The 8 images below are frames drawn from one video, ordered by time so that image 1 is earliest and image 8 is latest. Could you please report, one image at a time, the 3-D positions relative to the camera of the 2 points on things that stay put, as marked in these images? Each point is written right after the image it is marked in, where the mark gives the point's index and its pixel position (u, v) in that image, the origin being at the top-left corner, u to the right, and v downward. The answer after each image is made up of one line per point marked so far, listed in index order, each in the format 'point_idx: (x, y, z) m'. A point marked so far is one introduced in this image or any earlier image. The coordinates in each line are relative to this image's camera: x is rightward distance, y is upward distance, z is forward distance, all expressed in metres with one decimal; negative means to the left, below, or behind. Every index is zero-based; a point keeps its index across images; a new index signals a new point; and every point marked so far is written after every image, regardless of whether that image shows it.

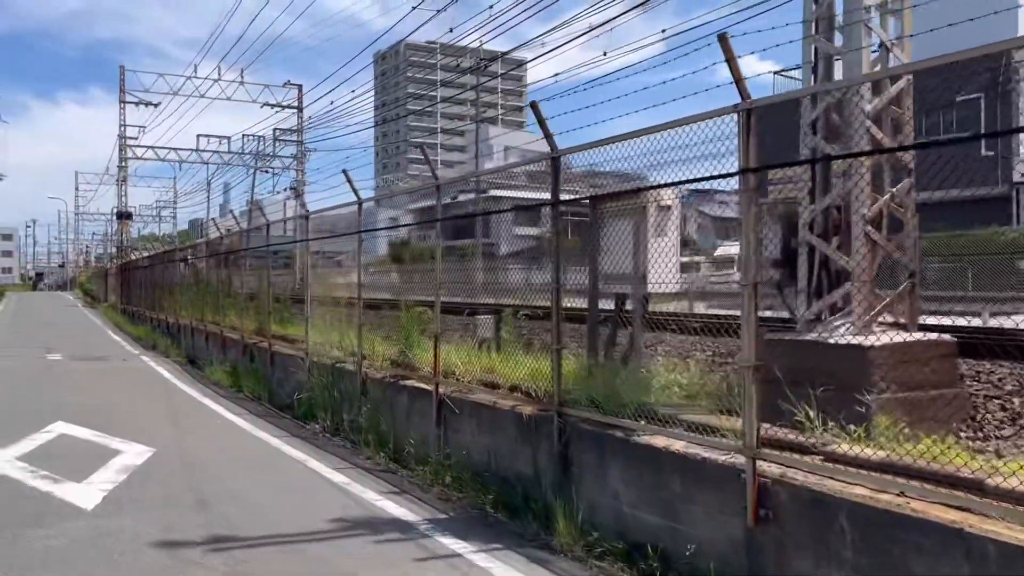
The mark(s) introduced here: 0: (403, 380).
0: (-1.2, -1.0, +9.2) m
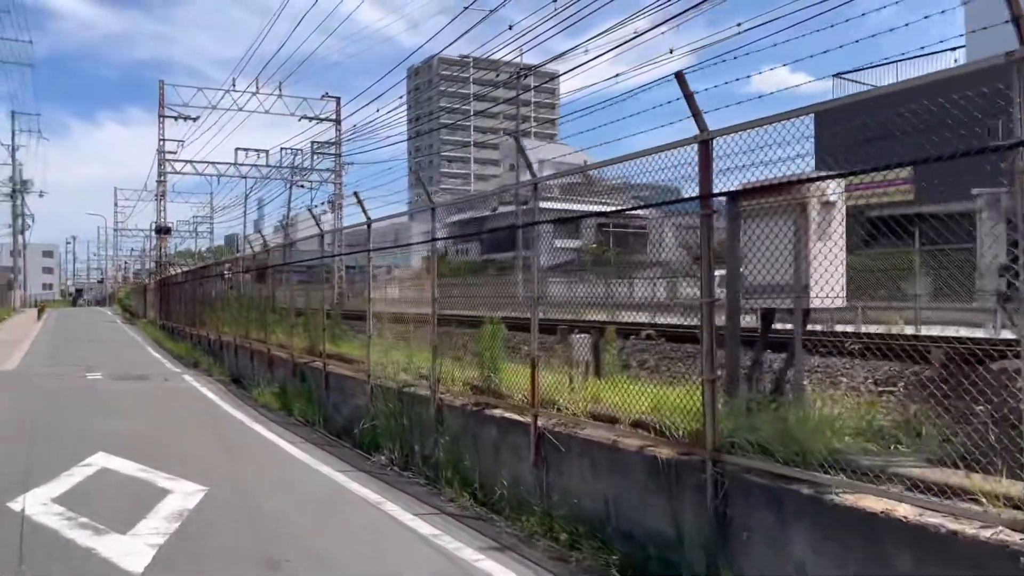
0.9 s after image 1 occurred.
0: (-0.2, -1.2, +8.0) m
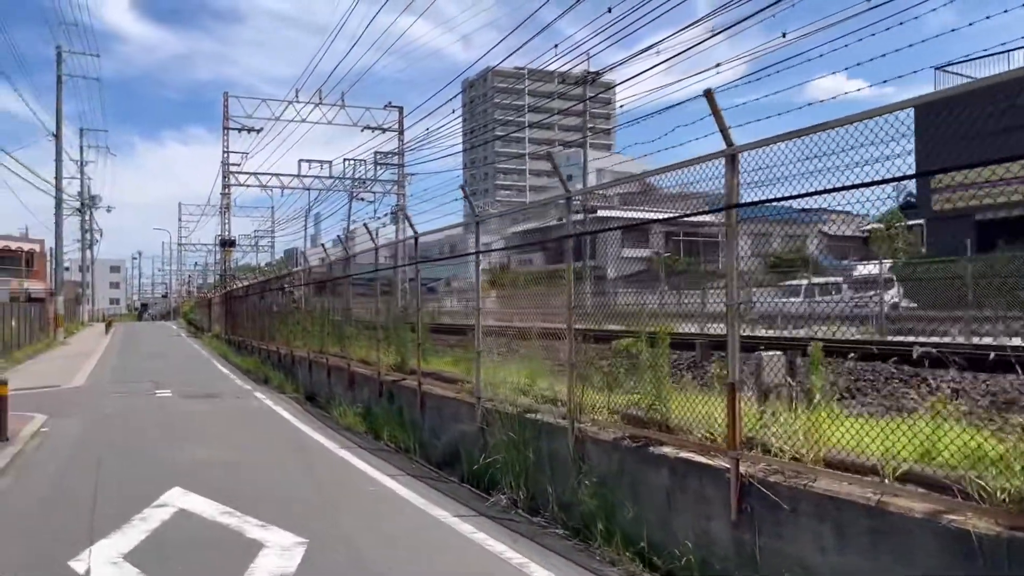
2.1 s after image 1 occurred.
0: (+1.1, -1.2, +6.3) m
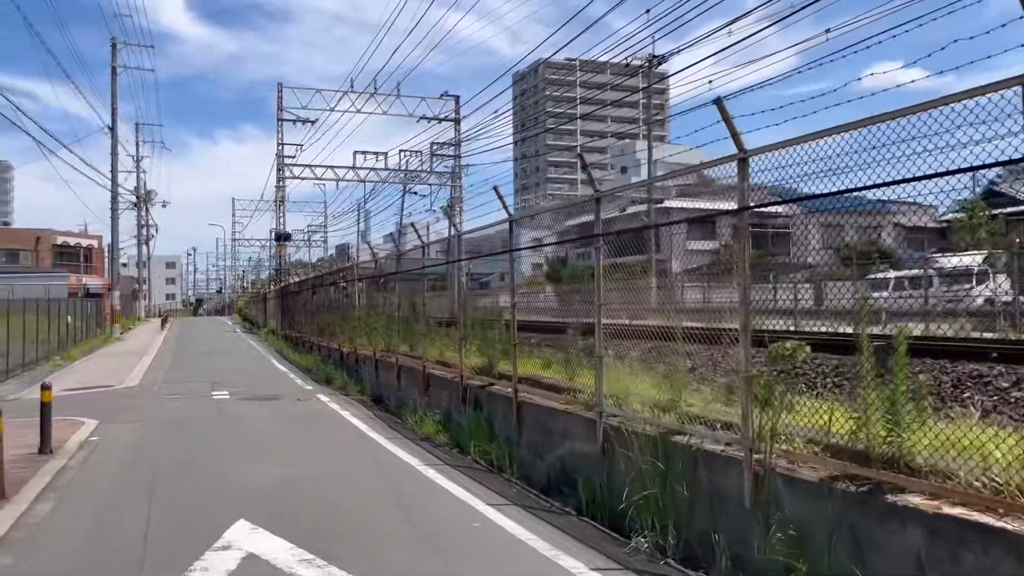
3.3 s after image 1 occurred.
0: (+2.2, -1.1, +4.6) m
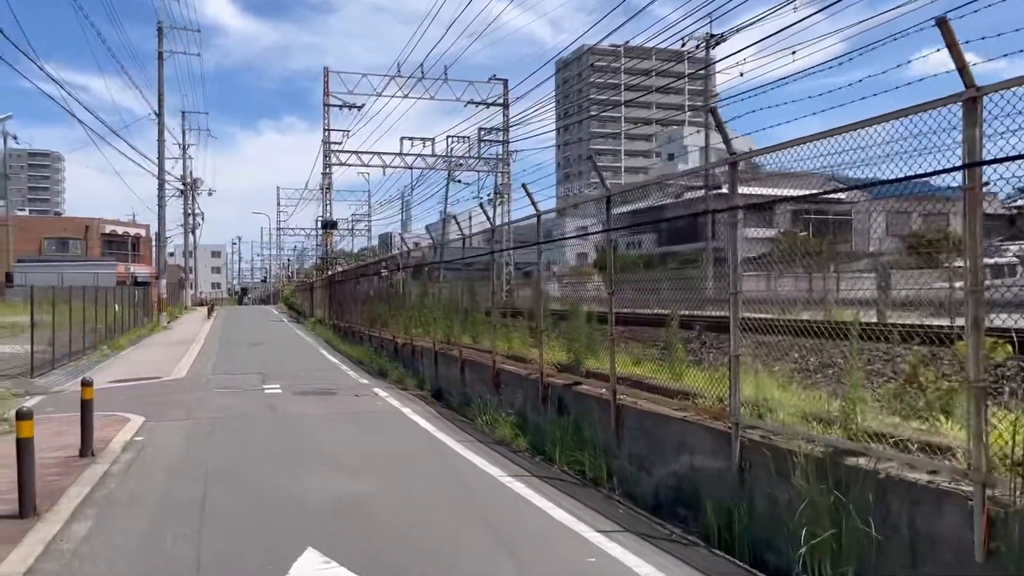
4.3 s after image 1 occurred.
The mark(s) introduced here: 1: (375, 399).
0: (+2.9, -1.1, +3.2) m
1: (-2.5, -2.0, +15.1) m
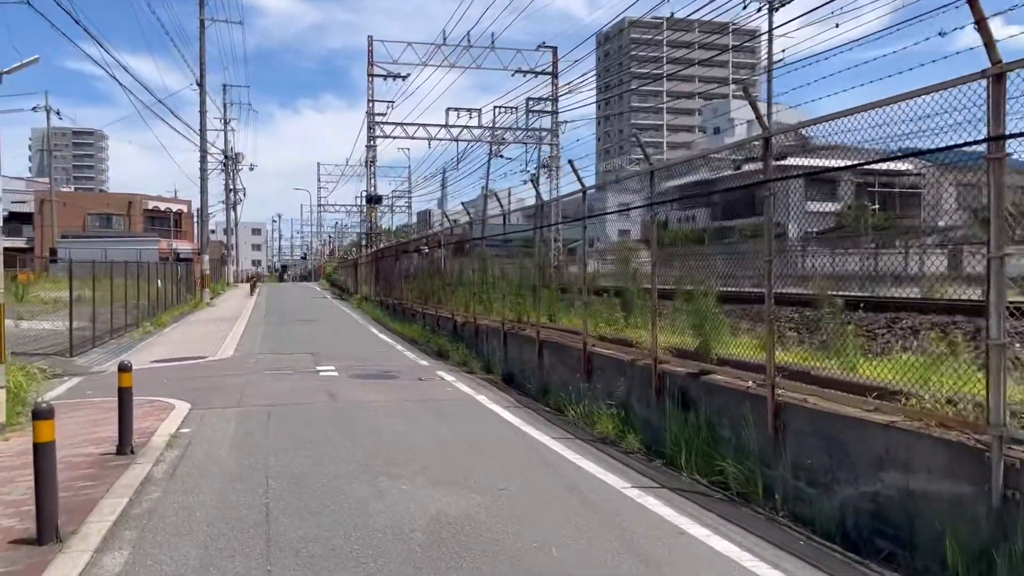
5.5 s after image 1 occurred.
0: (+3.8, -0.9, +1.3) m
1: (-1.1, -1.6, +13.5) m
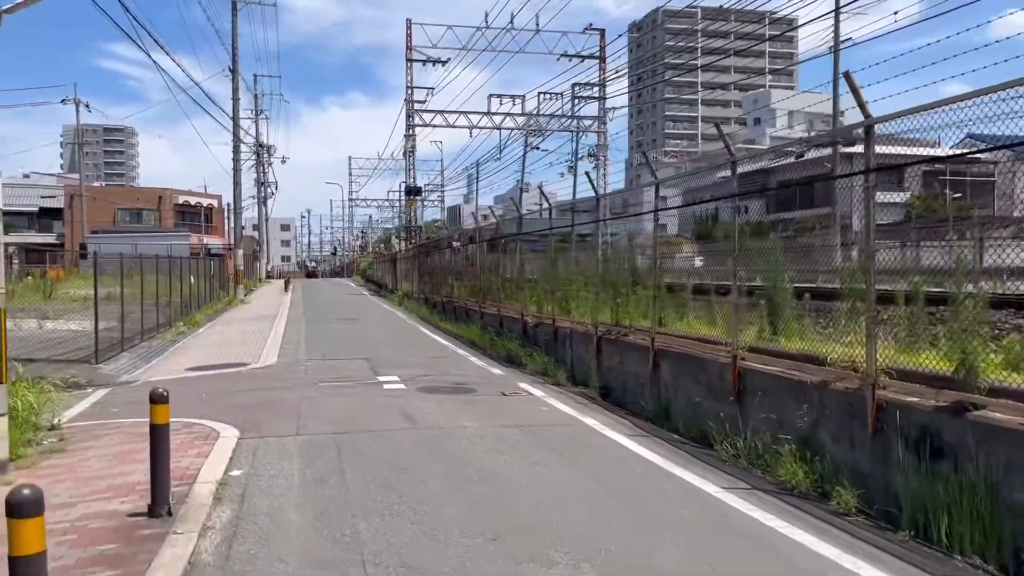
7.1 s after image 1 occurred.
0: (+4.8, -1.0, -1.1) m
1: (+0.3, -1.5, +11.2) m
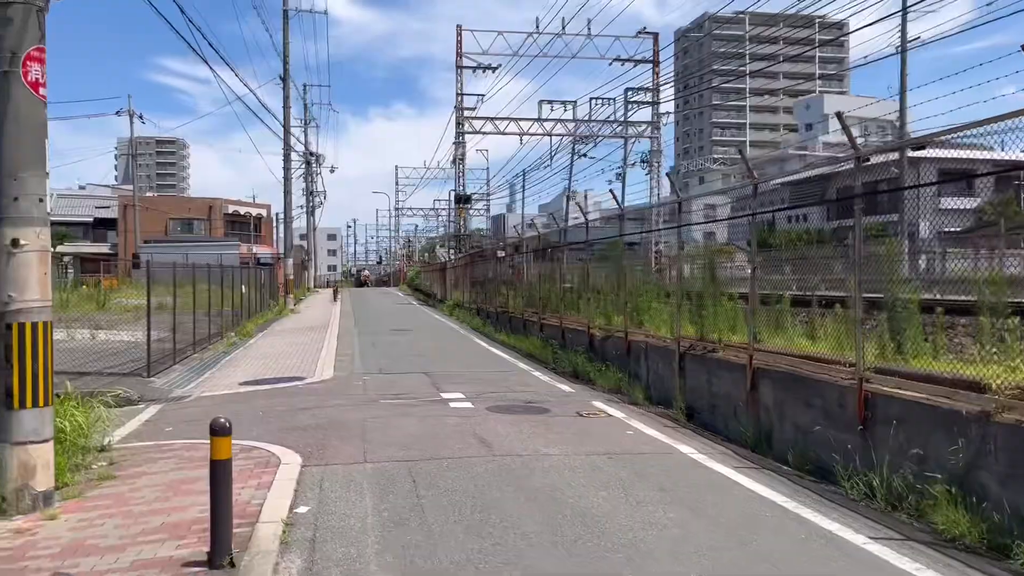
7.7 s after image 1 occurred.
0: (+5.2, -1.0, -2.3) m
1: (+1.3, -1.7, +10.3) m
